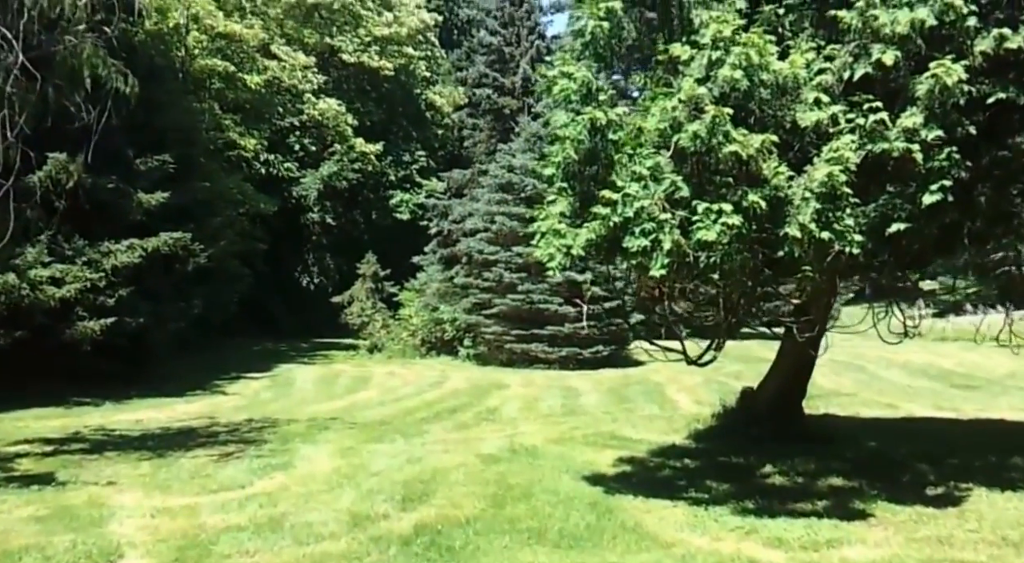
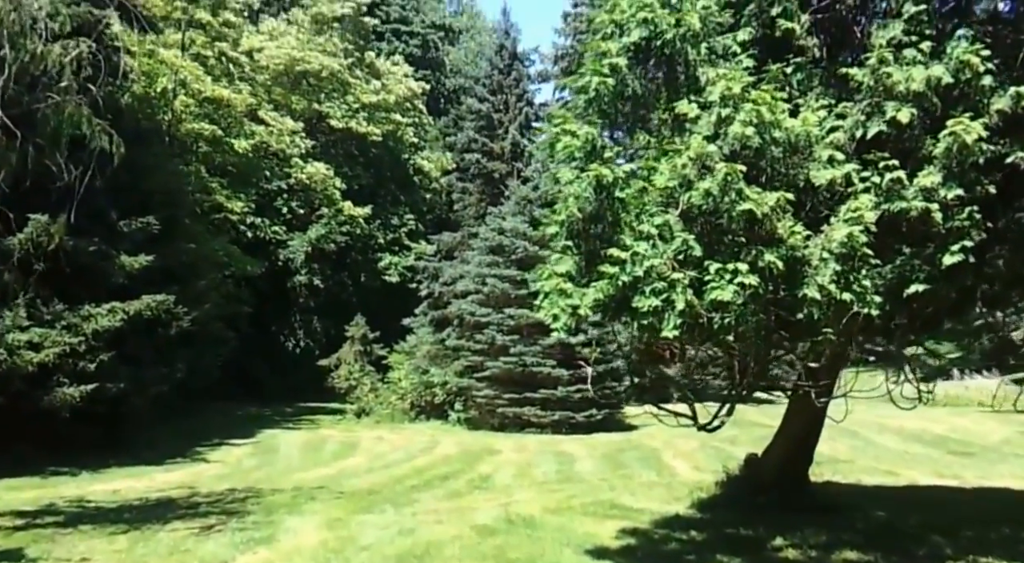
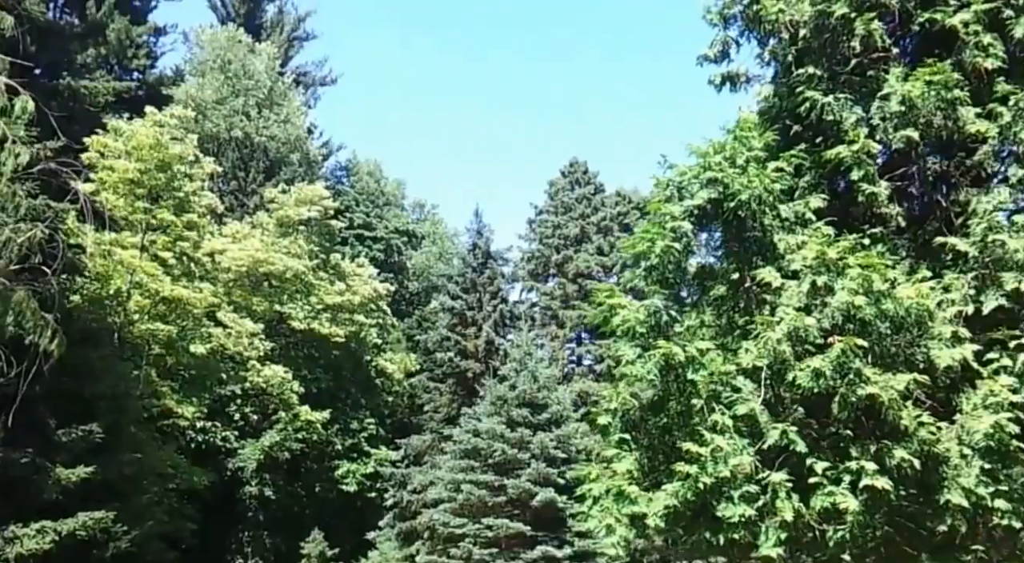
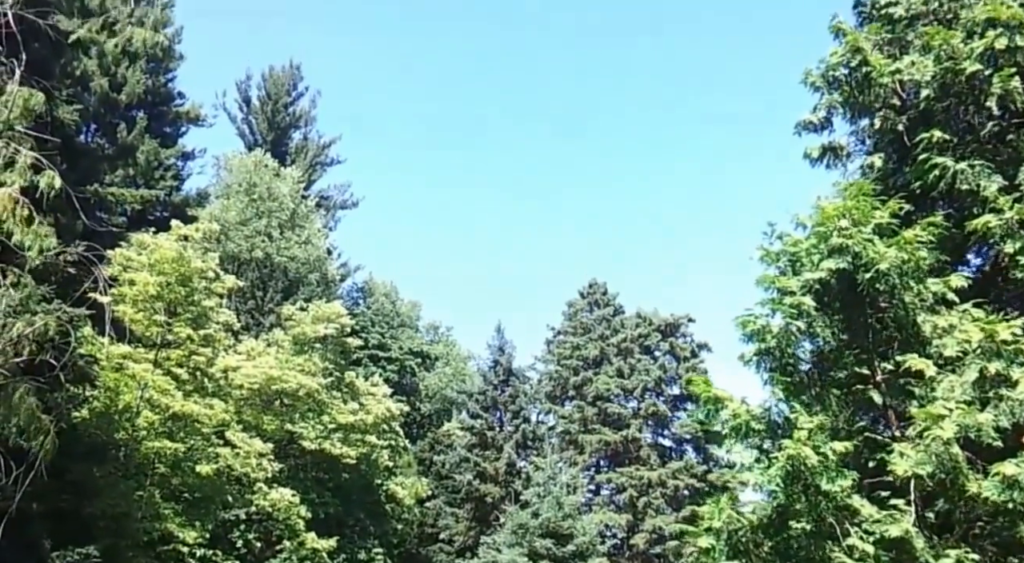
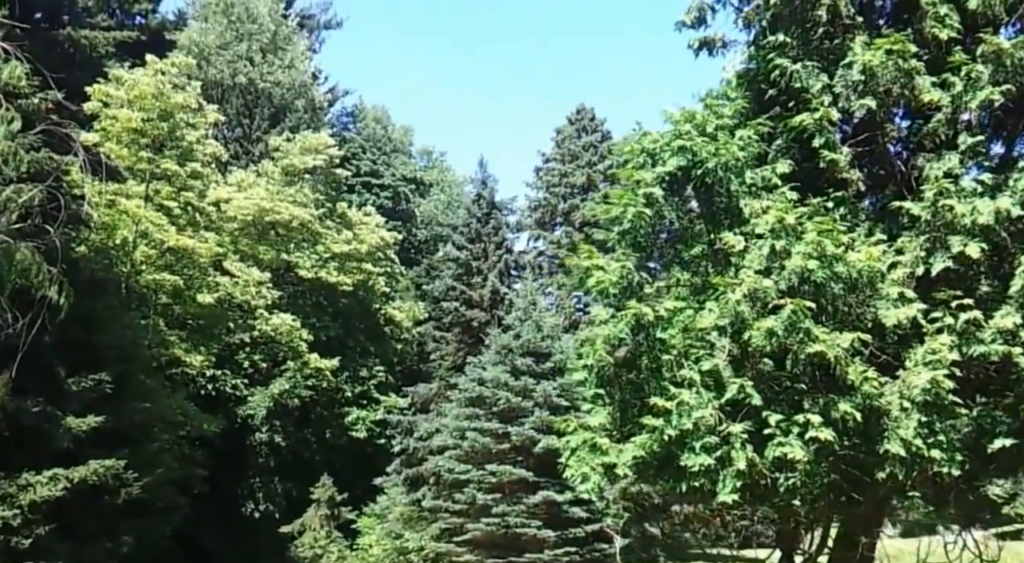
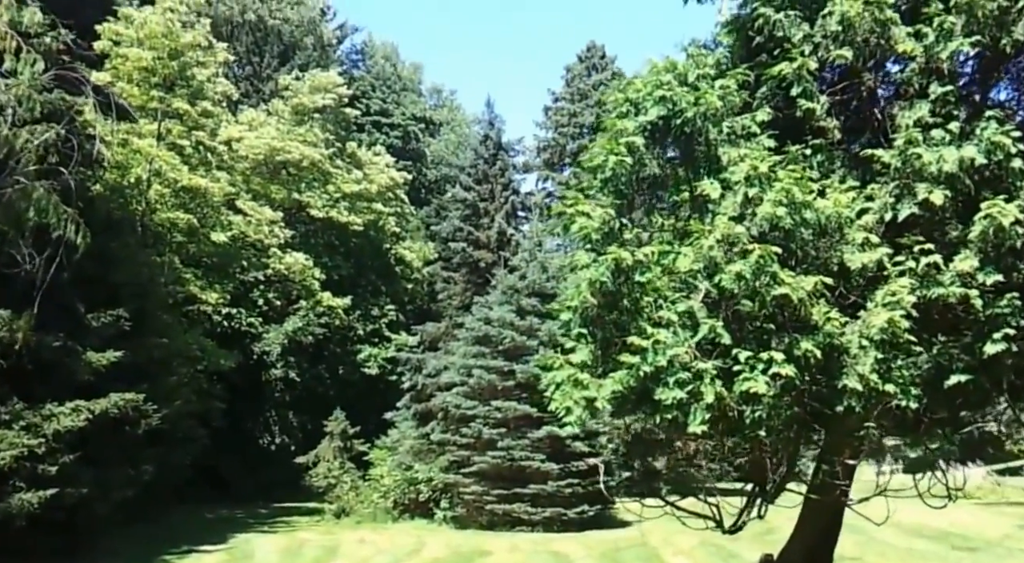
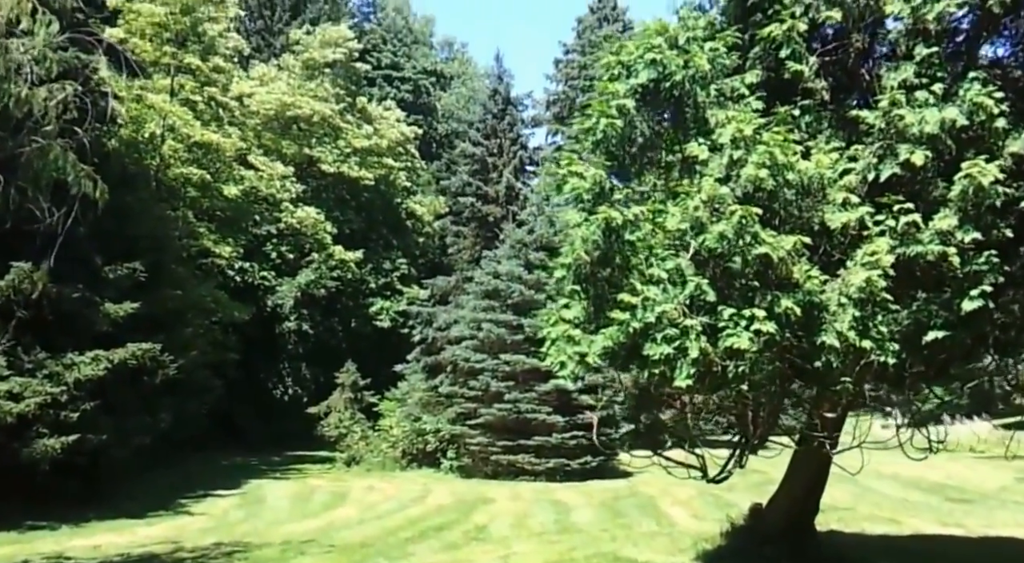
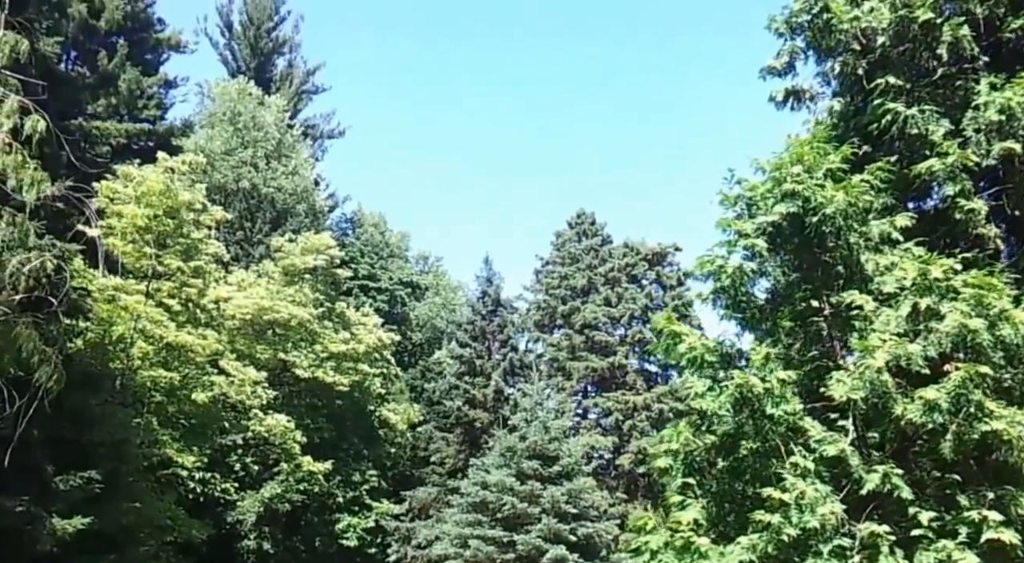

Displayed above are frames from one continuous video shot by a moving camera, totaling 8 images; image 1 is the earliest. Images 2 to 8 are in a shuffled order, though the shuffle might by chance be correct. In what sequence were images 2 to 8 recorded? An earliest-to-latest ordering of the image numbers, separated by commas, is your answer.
2, 7, 6, 5, 3, 8, 4
